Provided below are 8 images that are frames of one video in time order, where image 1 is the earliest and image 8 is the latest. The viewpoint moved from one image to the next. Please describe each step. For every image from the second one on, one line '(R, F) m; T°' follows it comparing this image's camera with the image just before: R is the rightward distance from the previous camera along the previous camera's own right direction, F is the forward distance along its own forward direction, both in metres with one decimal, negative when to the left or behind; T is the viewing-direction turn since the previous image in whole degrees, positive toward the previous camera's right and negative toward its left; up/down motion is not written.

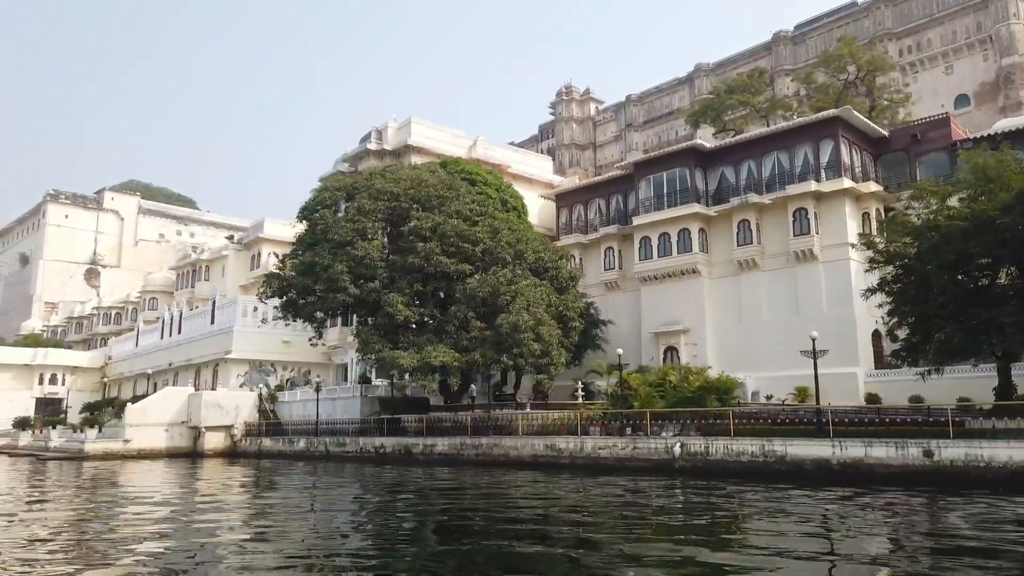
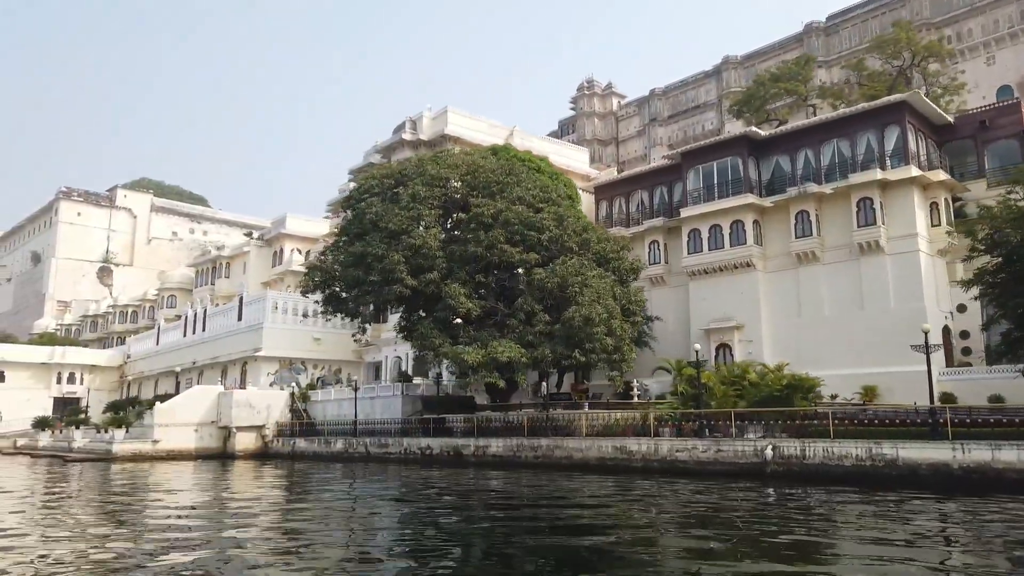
(-1.6, +1.3) m; 0°
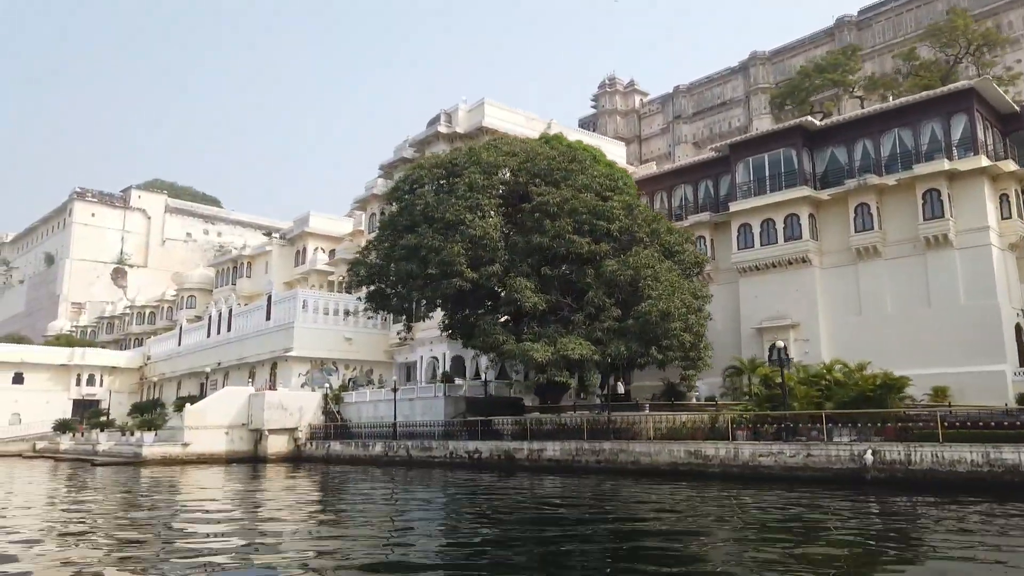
(-1.5, +1.2) m; 0°
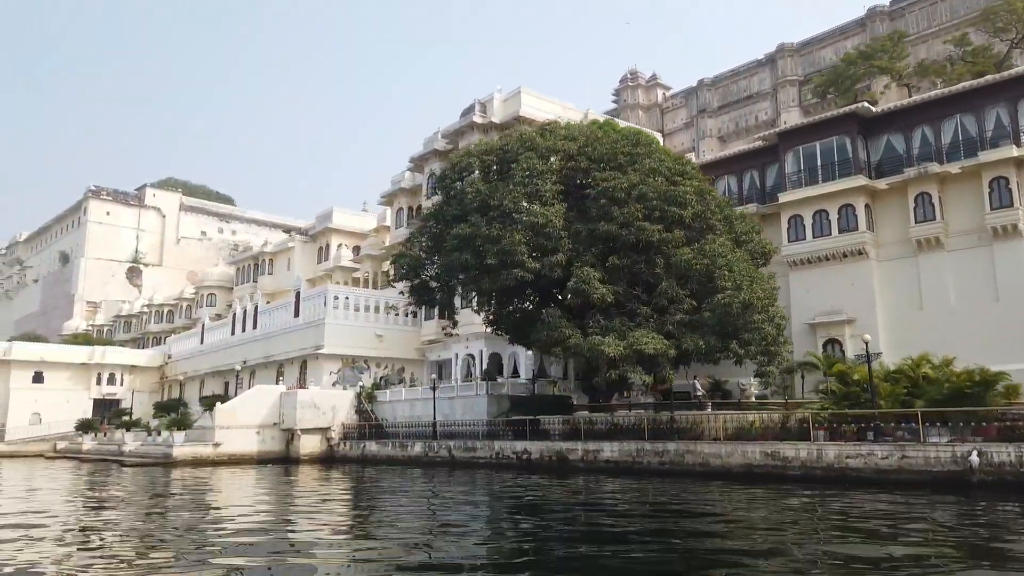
(-1.3, +1.1) m; -1°
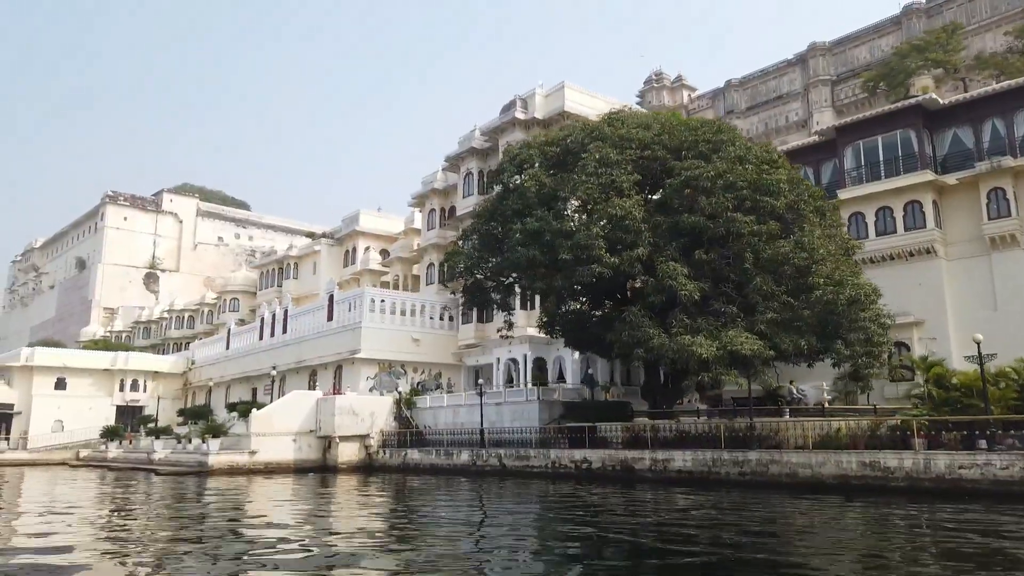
(-1.5, +1.2) m; -1°
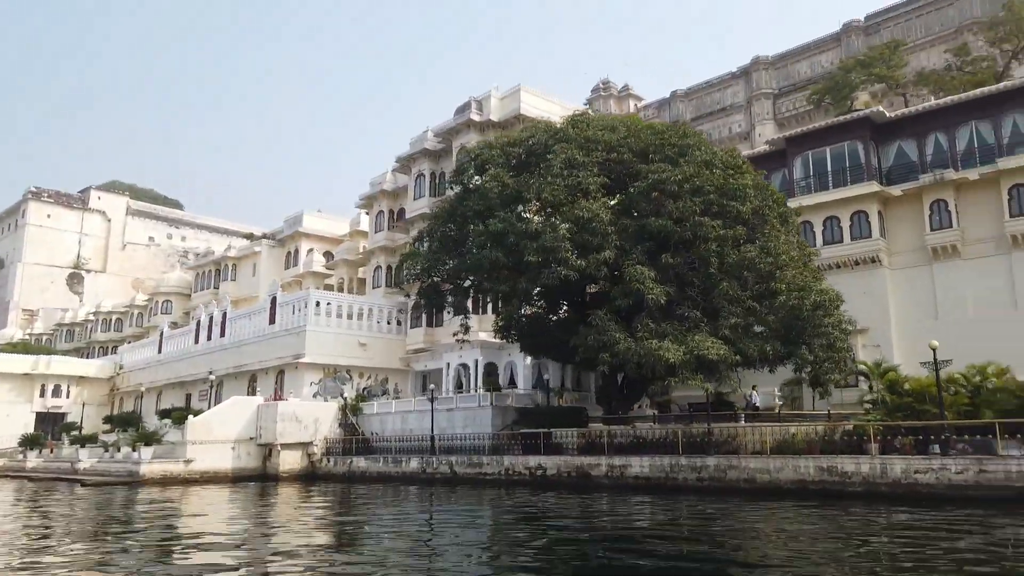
(-0.5, +0.5) m; +5°
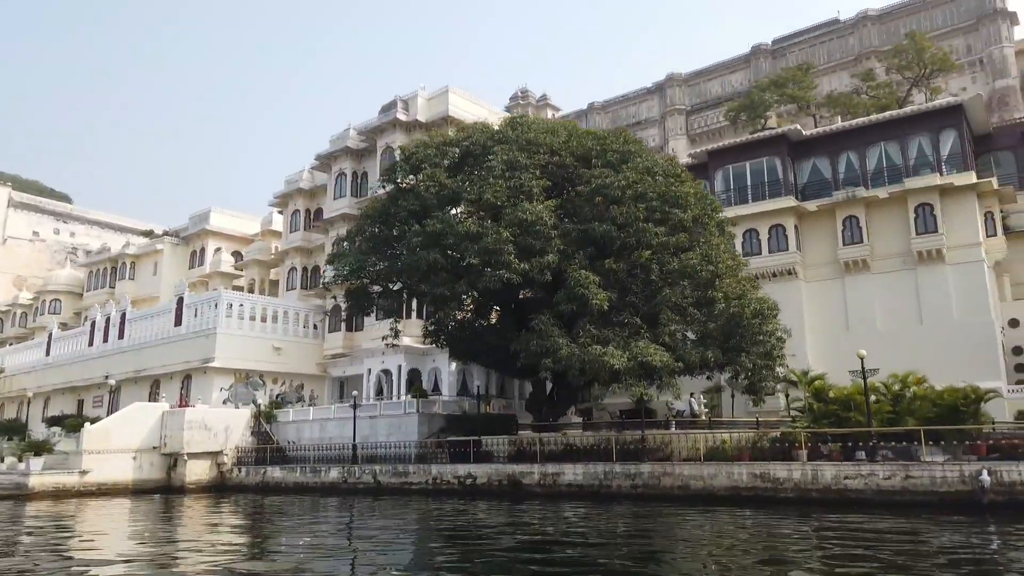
(-0.7, +0.5) m; +7°
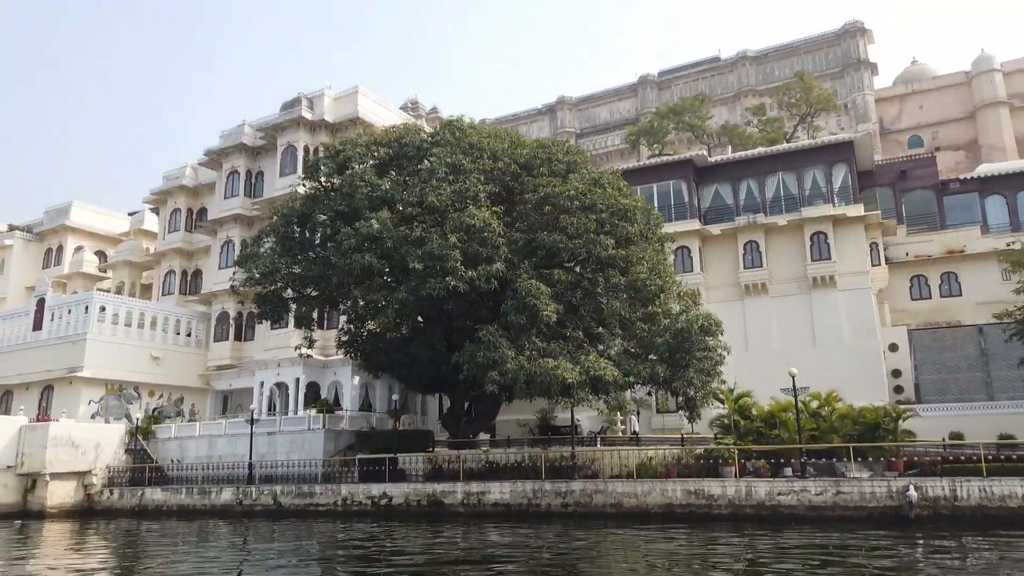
(-1.5, +0.8) m; +10°
